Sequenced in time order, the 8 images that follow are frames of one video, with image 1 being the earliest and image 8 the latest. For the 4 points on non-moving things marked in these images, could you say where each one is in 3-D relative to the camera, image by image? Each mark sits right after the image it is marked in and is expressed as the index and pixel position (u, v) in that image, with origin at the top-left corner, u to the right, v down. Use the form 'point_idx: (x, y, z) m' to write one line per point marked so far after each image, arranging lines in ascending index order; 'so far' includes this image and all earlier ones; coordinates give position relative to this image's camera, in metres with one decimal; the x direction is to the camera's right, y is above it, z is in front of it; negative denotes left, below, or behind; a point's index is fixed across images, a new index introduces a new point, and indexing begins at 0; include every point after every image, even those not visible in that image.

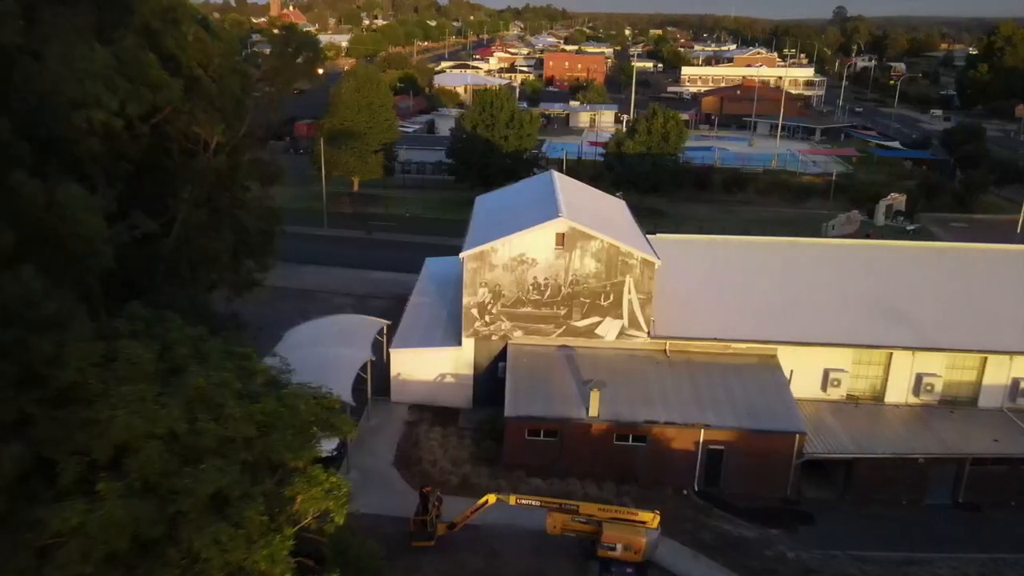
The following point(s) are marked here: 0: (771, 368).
0: (+5.3, -1.7, +20.0) m
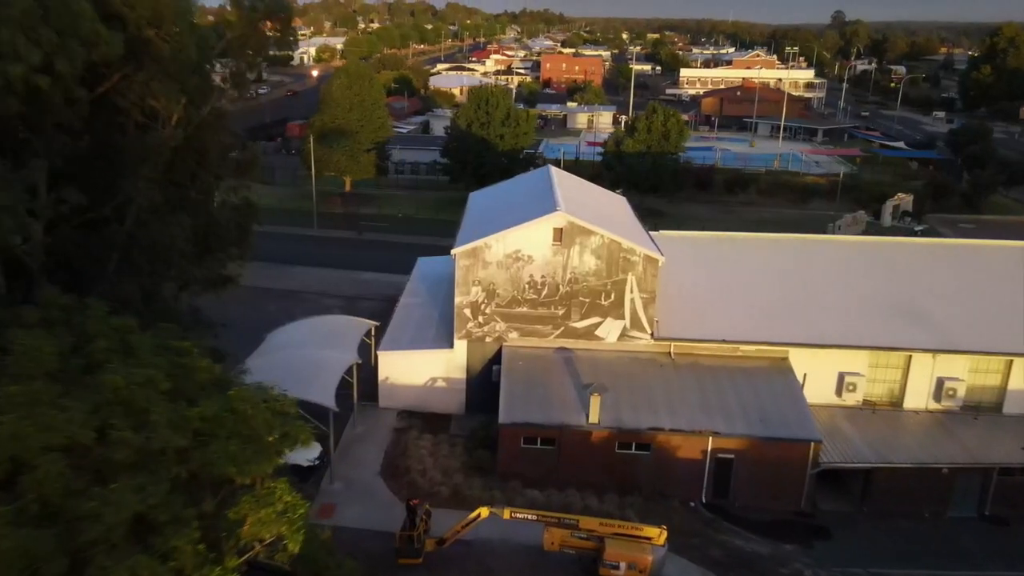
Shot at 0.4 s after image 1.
0: (+5.2, -1.6, +18.8) m
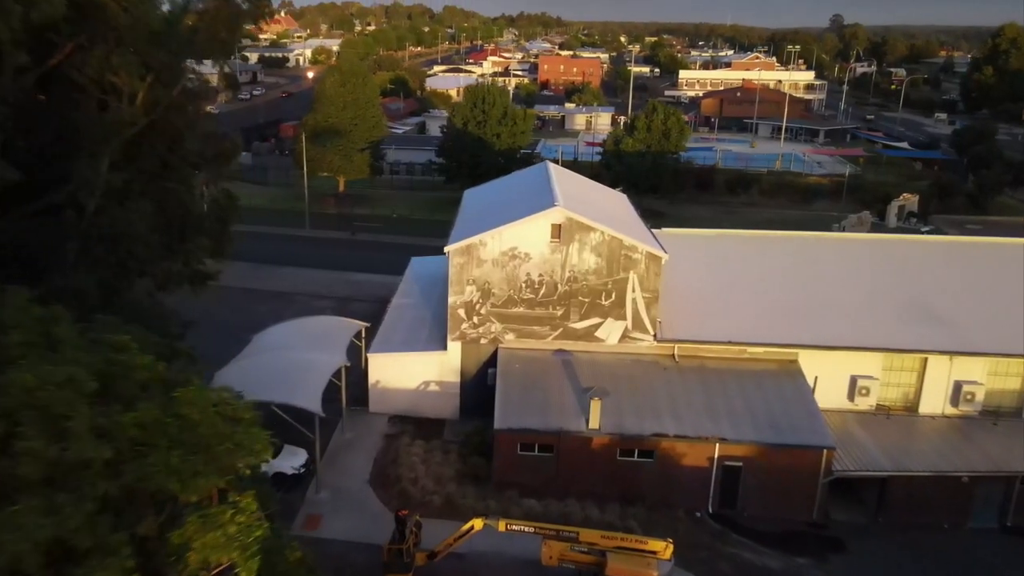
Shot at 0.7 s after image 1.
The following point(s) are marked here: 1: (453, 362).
0: (+5.2, -1.6, +17.9) m
1: (-1.2, -1.5, +19.6) m
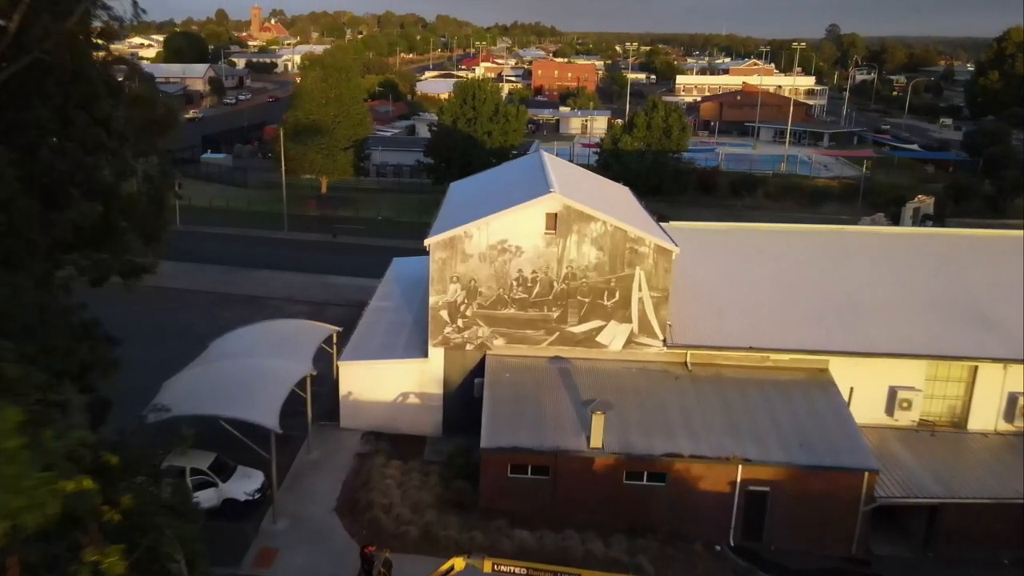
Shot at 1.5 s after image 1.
0: (+5.0, -1.6, +15.6) m
1: (-1.4, -1.5, +17.3) m
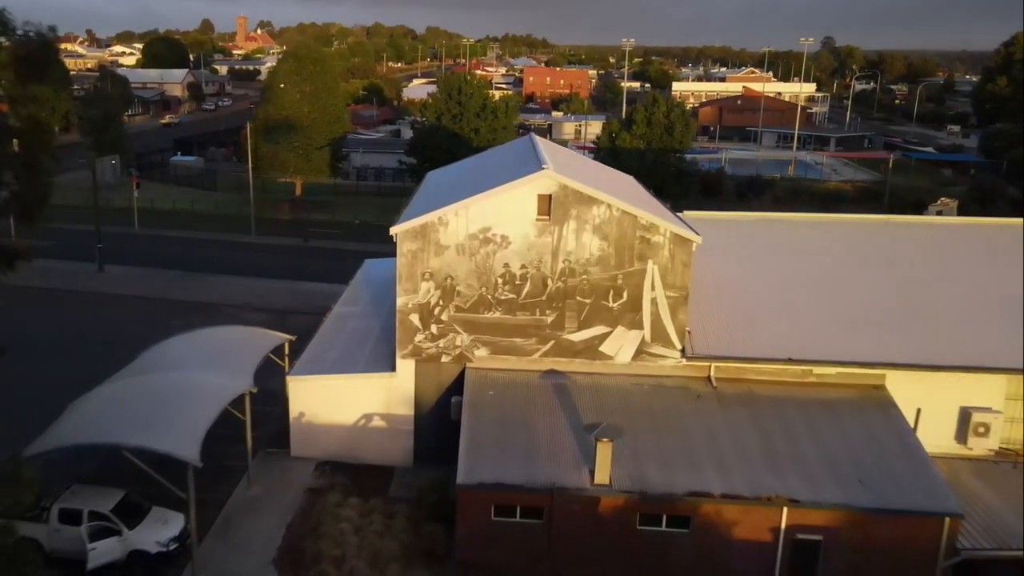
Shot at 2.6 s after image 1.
0: (+4.8, -1.5, +12.6) m
1: (-1.6, -1.5, +14.3) m
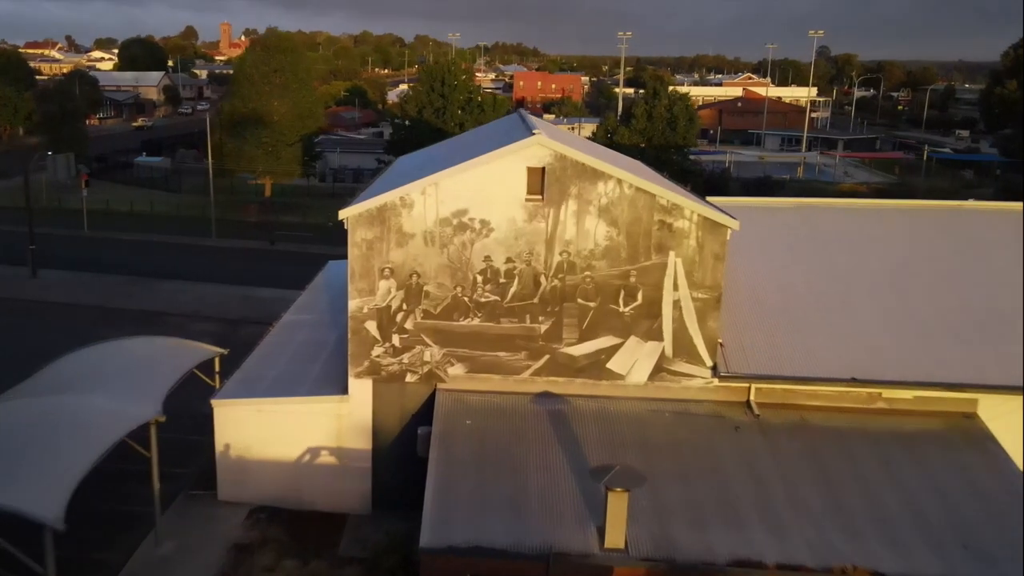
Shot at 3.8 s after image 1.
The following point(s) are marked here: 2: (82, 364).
0: (+4.6, -1.5, +9.7) m
1: (-1.8, -1.5, +11.3) m
2: (-5.3, -0.9, +11.9) m
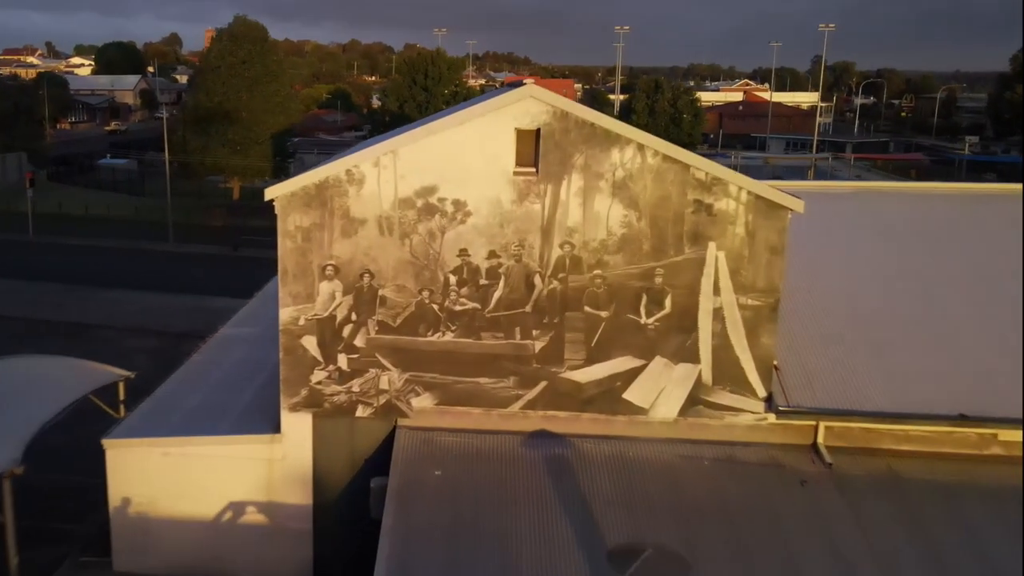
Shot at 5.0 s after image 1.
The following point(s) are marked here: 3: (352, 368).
0: (+4.5, -1.5, +7.0) m
1: (-1.9, -1.5, +8.6) m
2: (-5.4, -1.0, +9.2) m
3: (-1.4, -0.7, +8.3) m
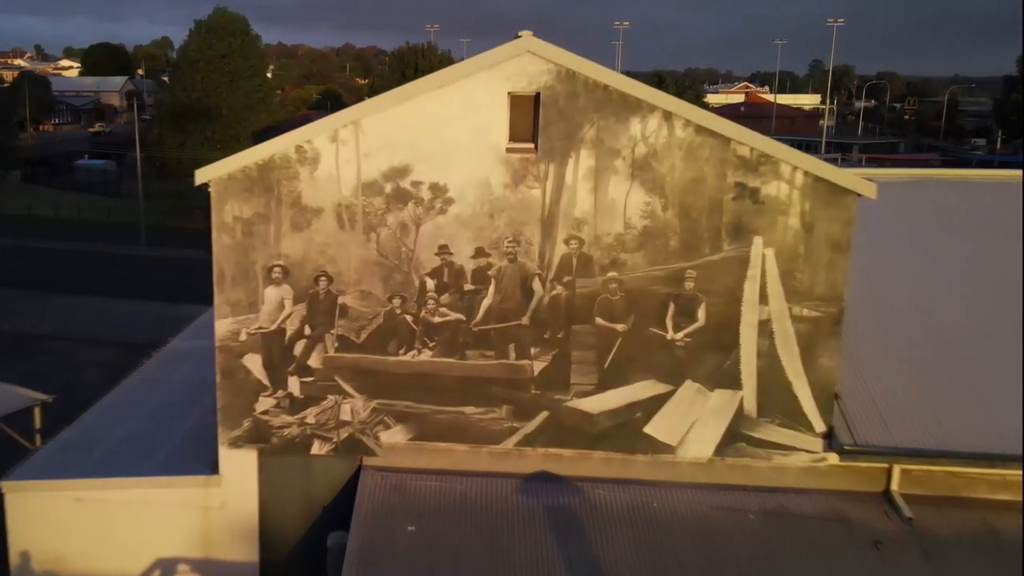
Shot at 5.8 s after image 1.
0: (+4.4, -1.6, +5.4) m
1: (-2.0, -1.6, +6.9) m
2: (-5.5, -1.0, +7.5) m
3: (-1.4, -0.7, +6.7) m
